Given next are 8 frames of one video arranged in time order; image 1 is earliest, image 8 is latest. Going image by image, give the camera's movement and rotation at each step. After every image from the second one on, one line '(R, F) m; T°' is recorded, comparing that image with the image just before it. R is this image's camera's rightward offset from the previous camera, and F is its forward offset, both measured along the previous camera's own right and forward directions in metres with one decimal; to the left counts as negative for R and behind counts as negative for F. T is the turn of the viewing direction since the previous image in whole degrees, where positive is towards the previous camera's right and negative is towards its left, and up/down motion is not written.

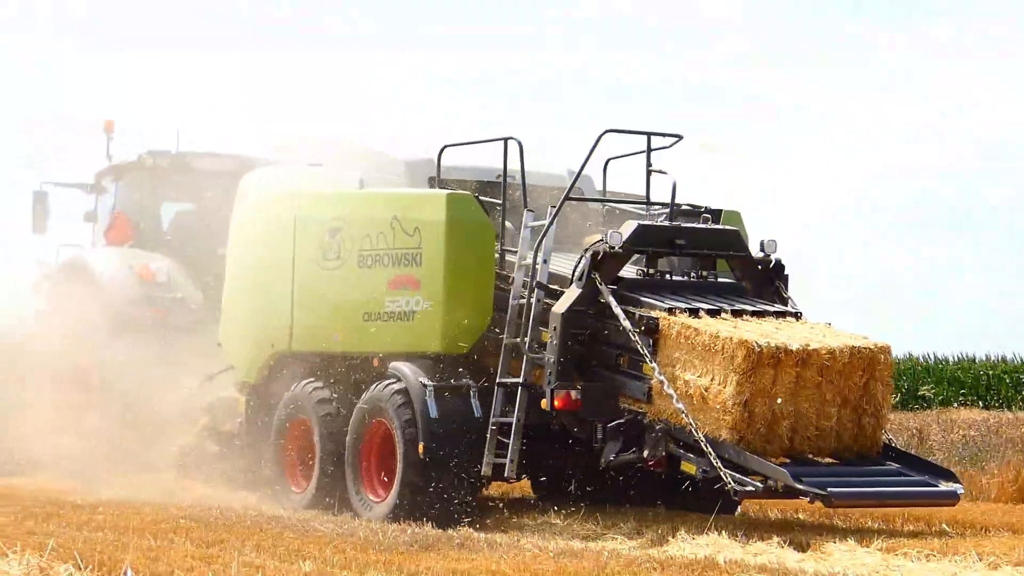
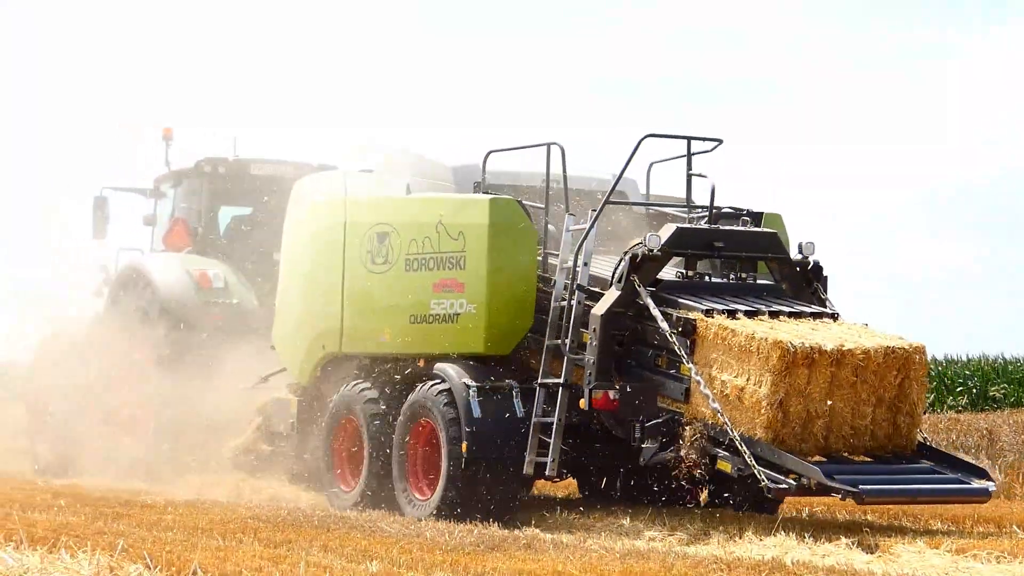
(+0.1, -0.2) m; -2°
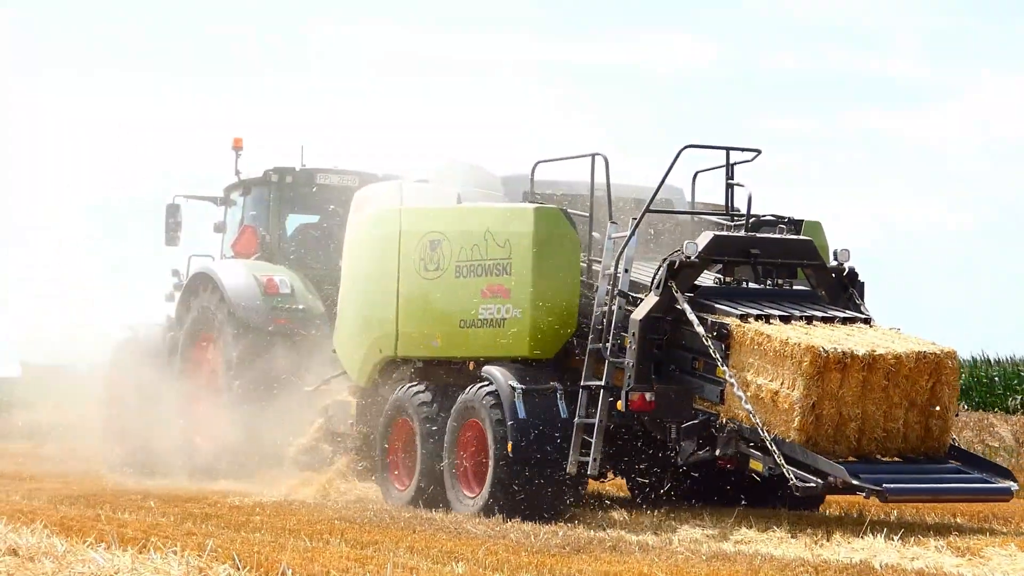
(+0.2, -0.3) m; -2°
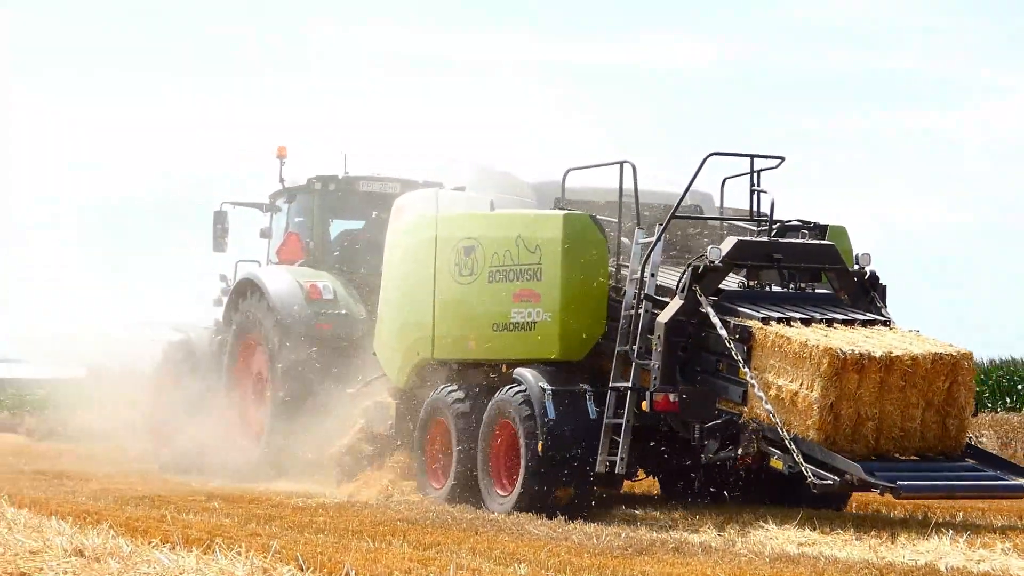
(+0.1, -0.3) m; -2°
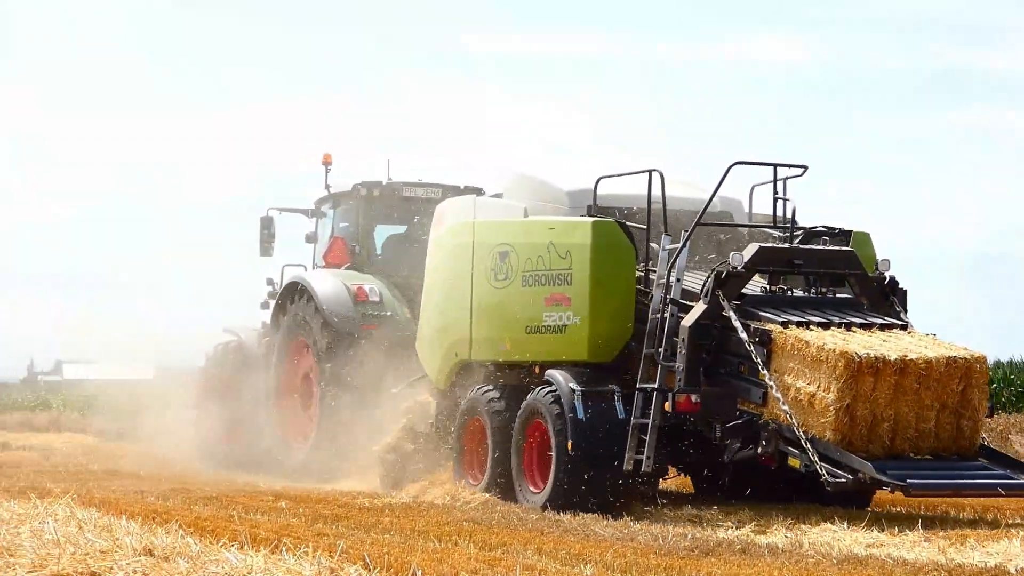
(+0.2, -0.3) m; -2°
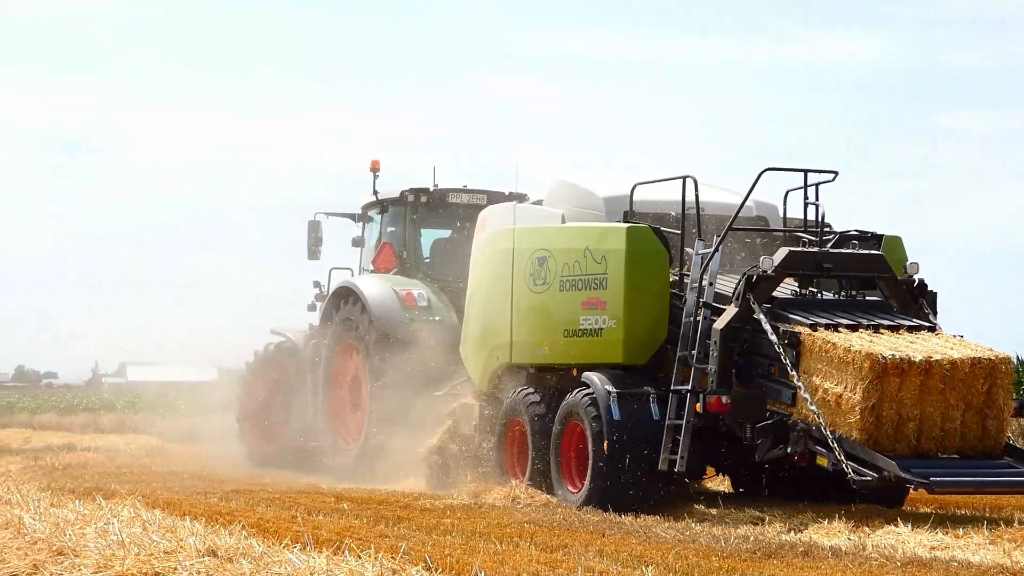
(+0.1, -0.2) m; -2°
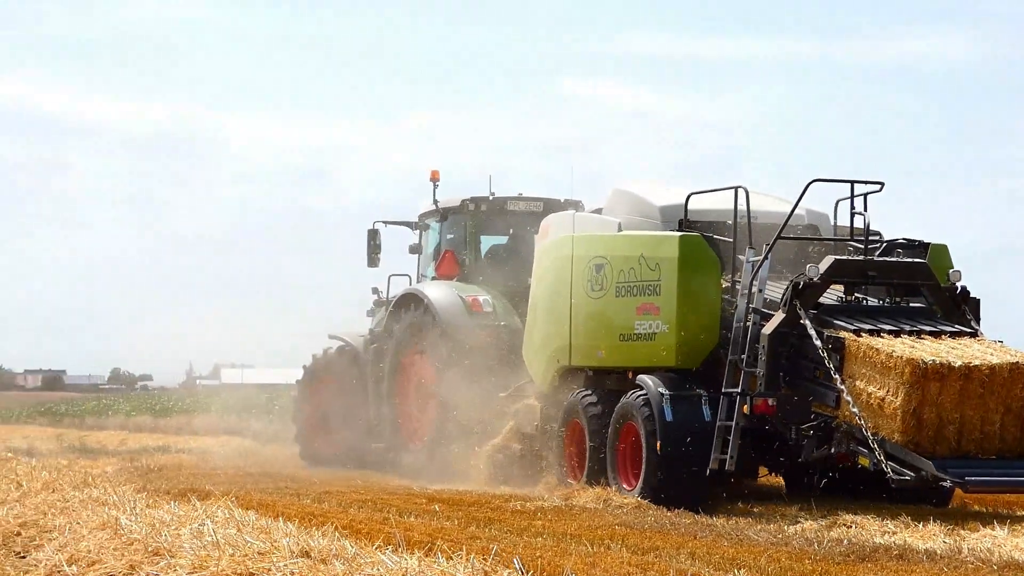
(+0.2, -0.3) m; -3°
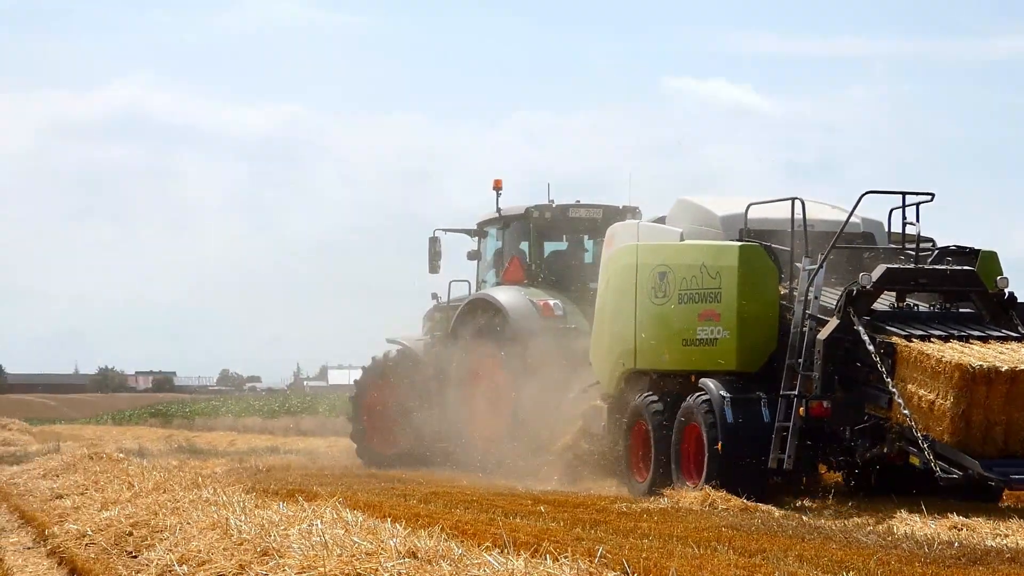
(+0.2, -0.4) m; -3°
